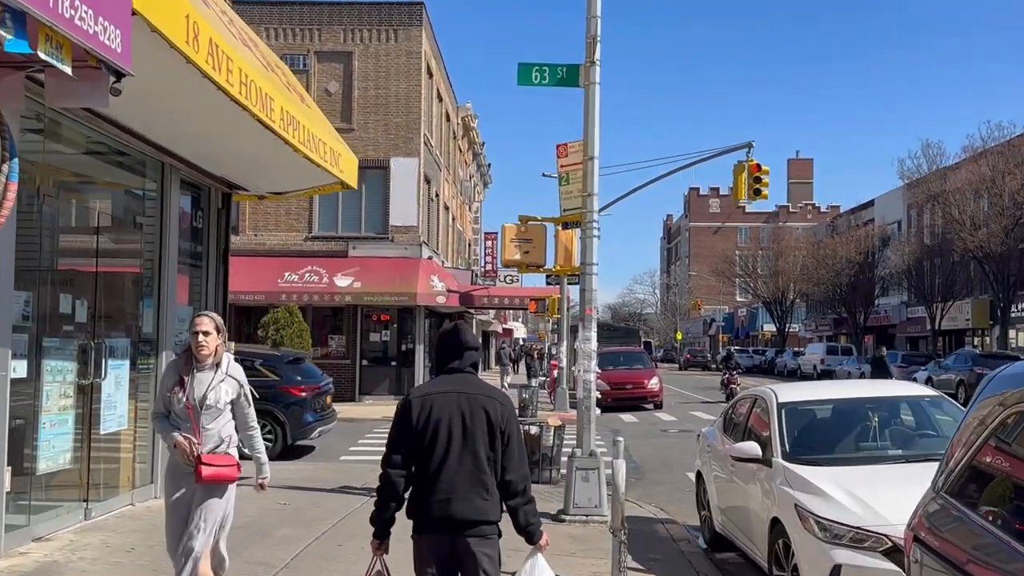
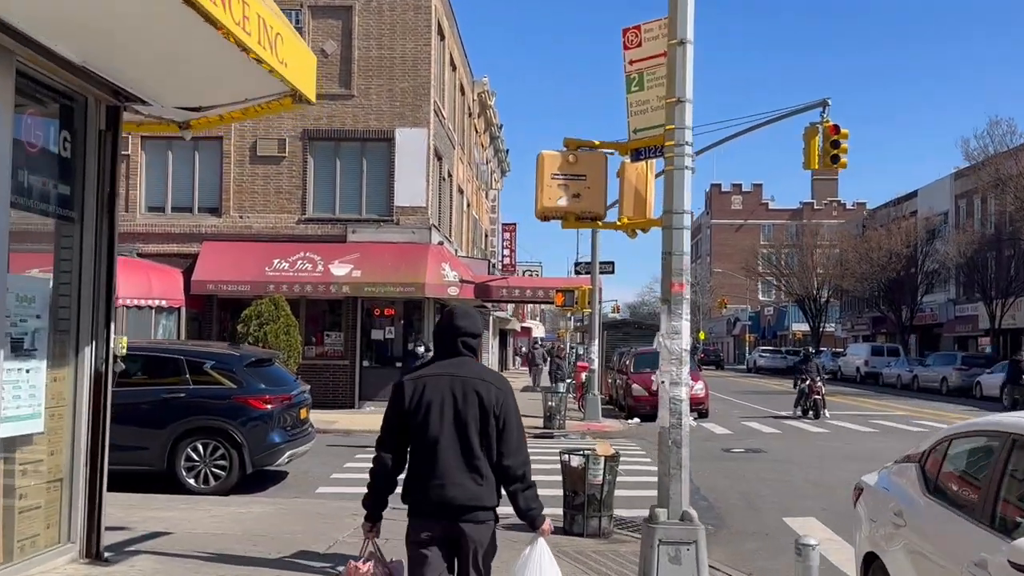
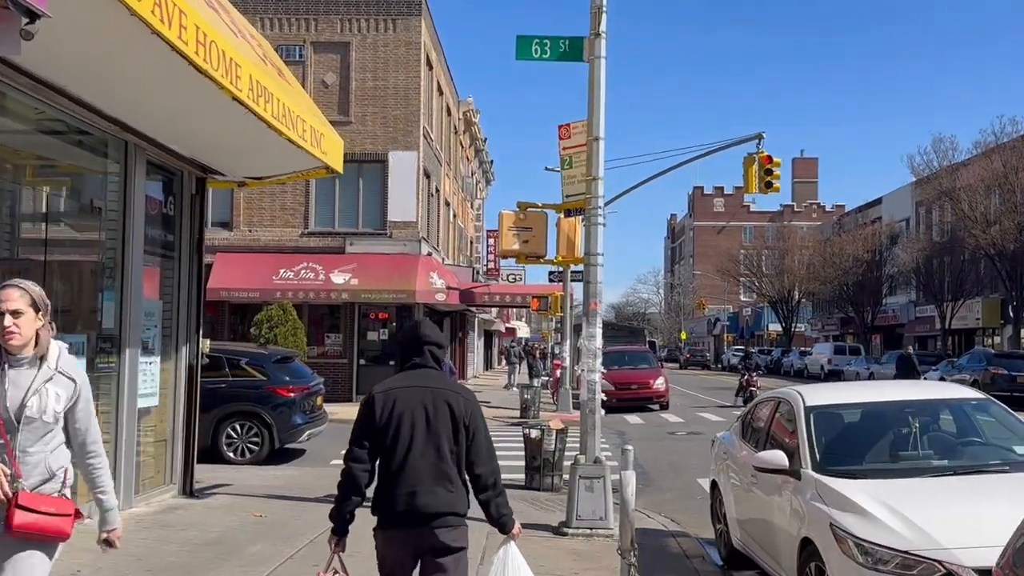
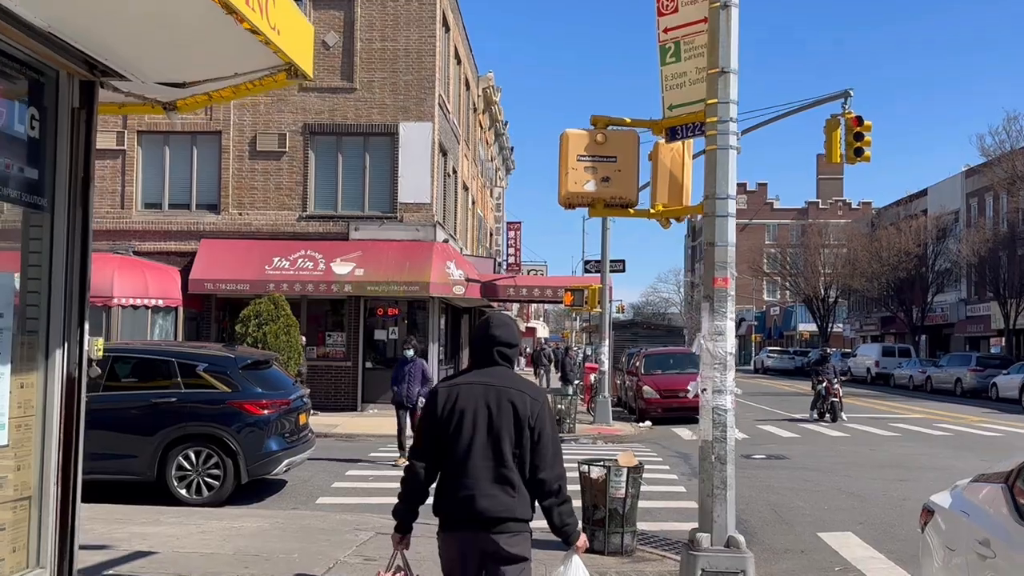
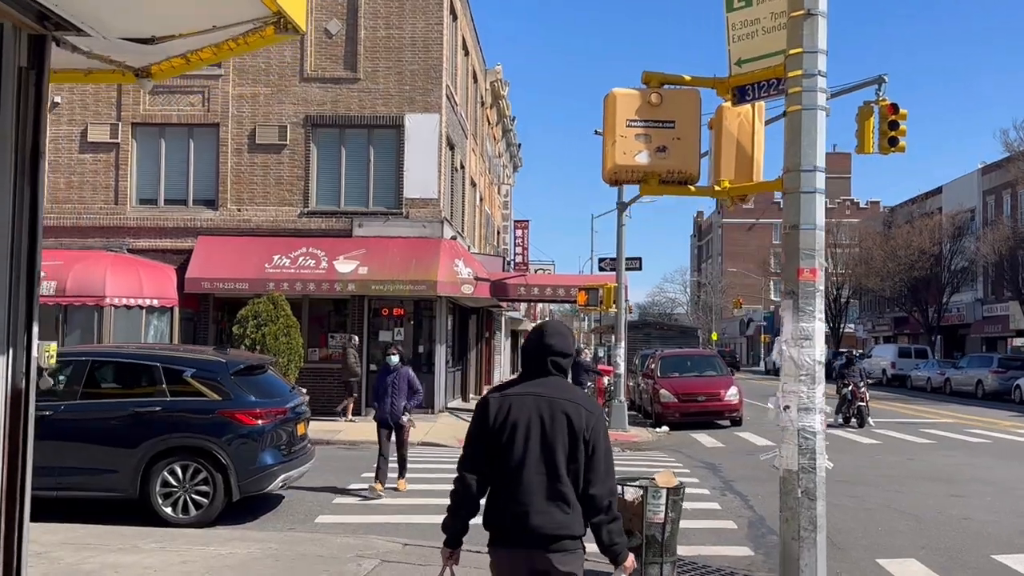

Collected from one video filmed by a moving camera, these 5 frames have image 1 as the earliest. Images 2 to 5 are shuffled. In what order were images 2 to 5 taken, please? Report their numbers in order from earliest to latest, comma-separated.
3, 2, 4, 5
